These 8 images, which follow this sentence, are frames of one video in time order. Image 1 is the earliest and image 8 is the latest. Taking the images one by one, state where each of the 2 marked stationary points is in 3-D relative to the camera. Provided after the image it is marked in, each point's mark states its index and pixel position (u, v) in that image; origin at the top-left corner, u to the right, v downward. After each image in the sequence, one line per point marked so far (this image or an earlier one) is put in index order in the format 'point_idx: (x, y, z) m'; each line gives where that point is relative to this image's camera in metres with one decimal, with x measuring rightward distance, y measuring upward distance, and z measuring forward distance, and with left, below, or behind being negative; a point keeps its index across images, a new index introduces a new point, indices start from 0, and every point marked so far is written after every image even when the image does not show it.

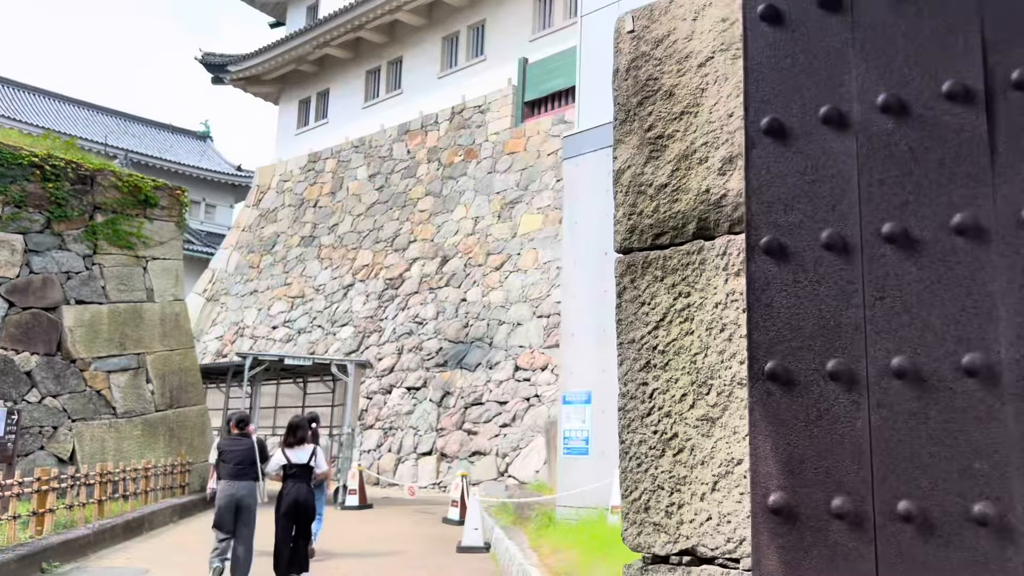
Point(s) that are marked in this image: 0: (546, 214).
0: (+0.6, +1.3, +15.5) m
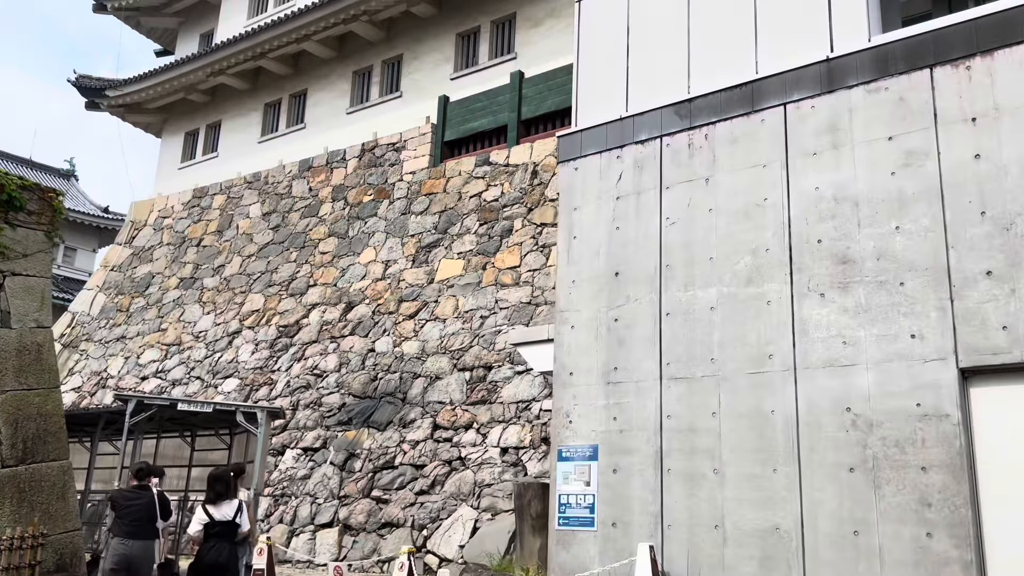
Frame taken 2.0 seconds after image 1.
0: (-0.7, +0.5, +14.3) m
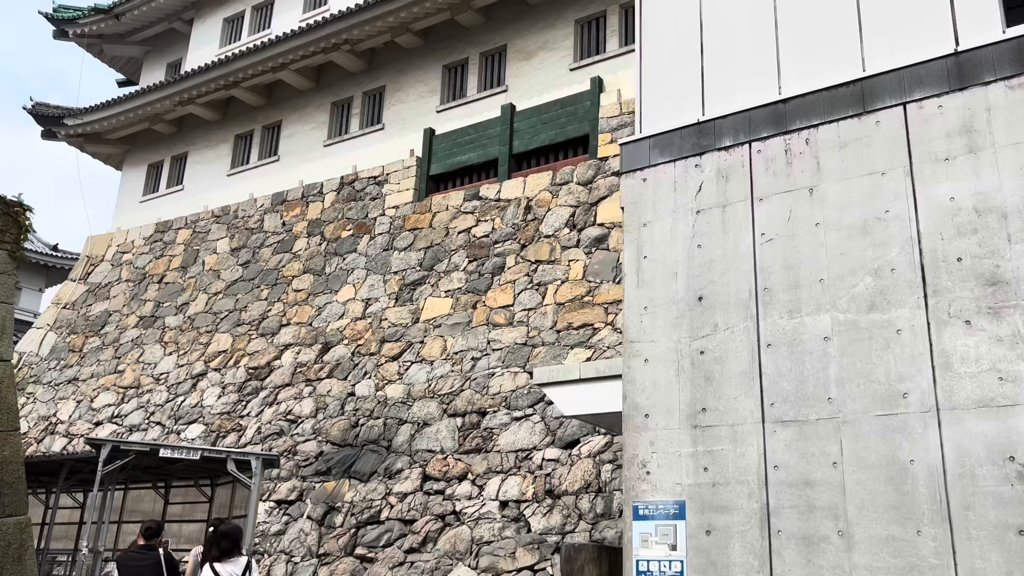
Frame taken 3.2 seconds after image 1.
0: (-0.9, -0.2, +13.4) m
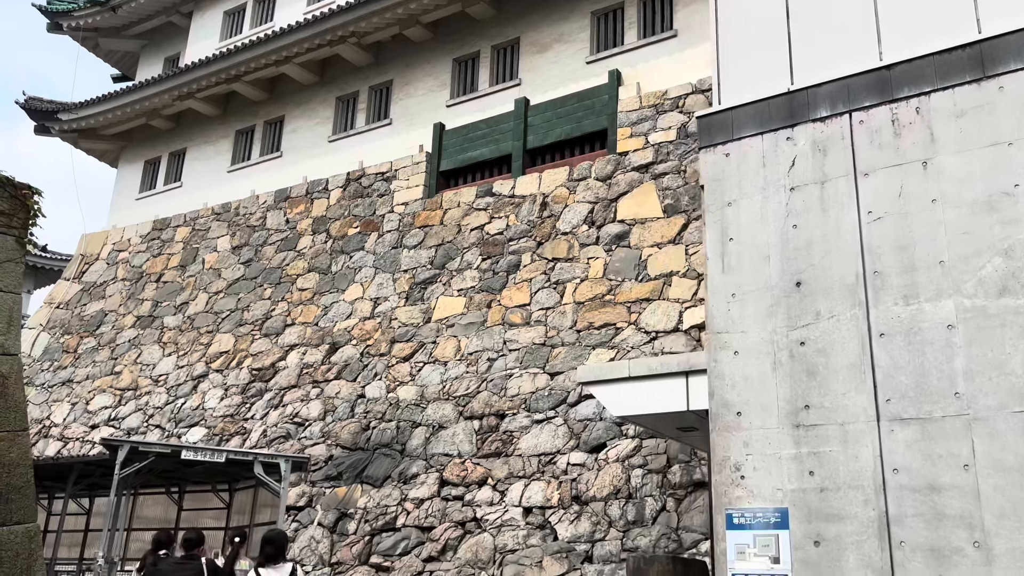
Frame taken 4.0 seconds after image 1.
0: (-0.6, -0.1, +13.0) m
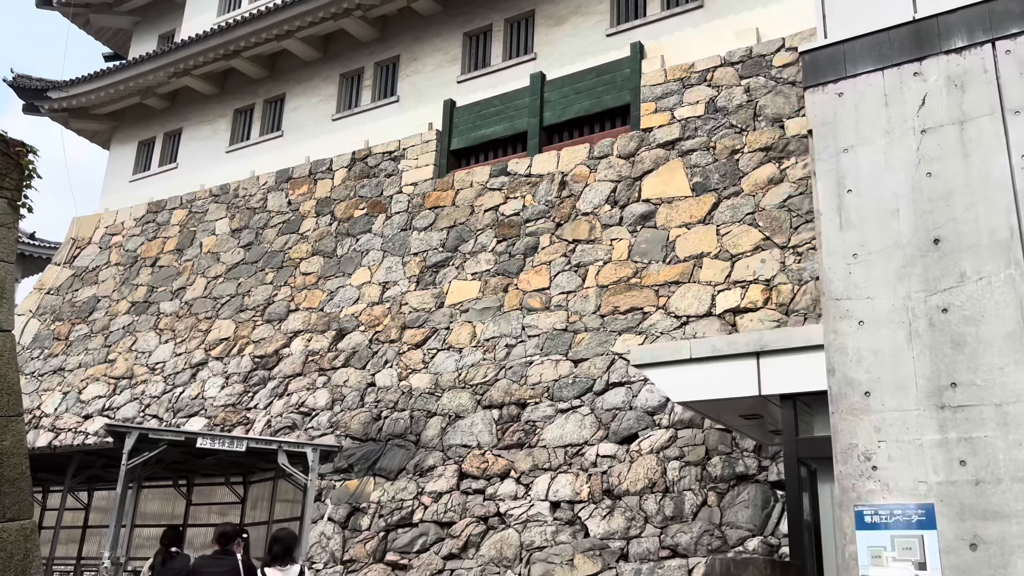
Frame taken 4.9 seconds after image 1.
0: (-0.4, +0.1, +12.4) m
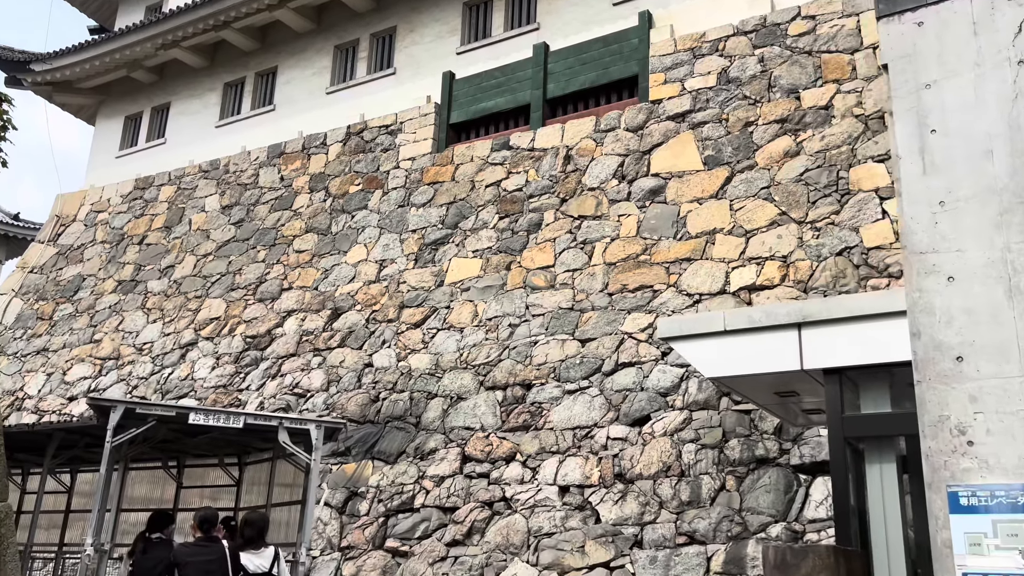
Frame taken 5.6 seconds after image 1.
0: (-0.4, +0.4, +11.9) m
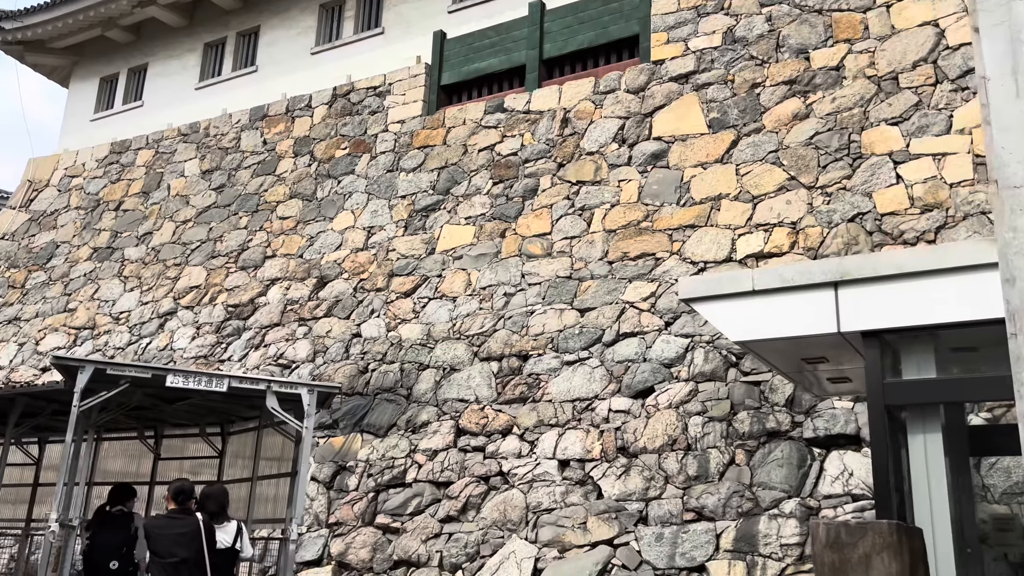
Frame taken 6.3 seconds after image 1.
0: (-0.4, +0.8, +11.4) m
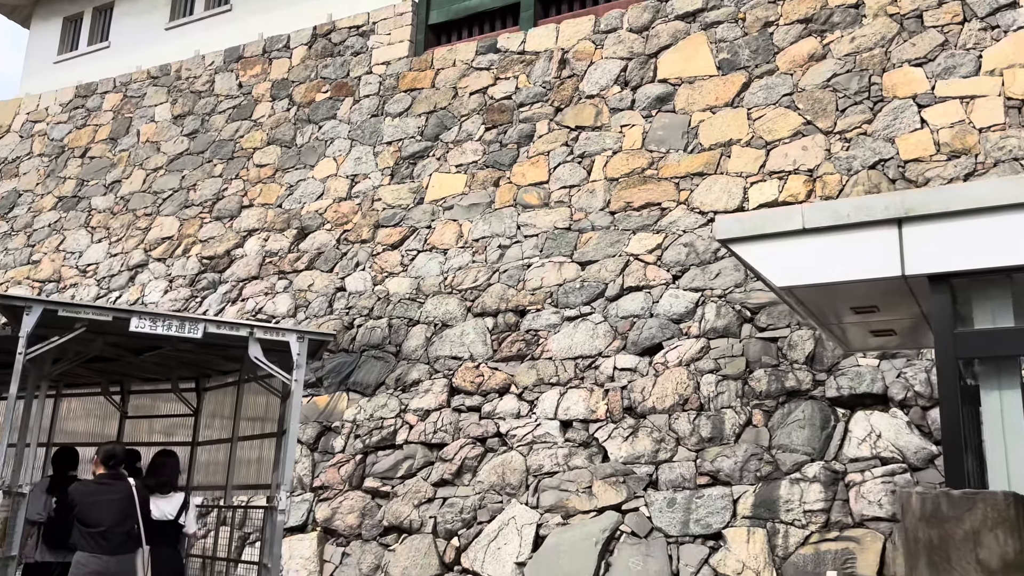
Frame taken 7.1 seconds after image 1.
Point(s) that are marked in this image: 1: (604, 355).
0: (-0.5, +1.4, +10.7) m
1: (+0.9, -0.6, +8.3) m
